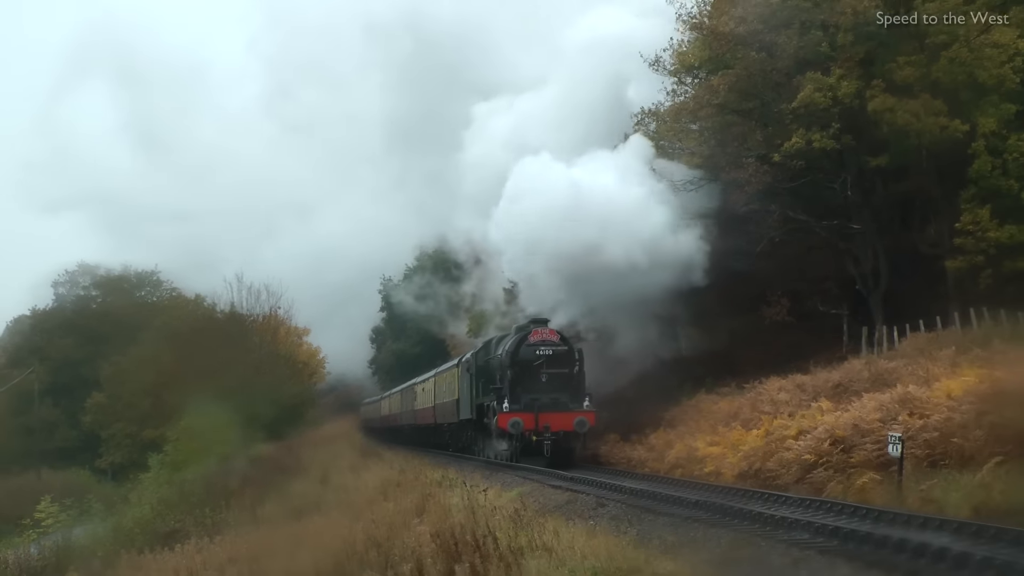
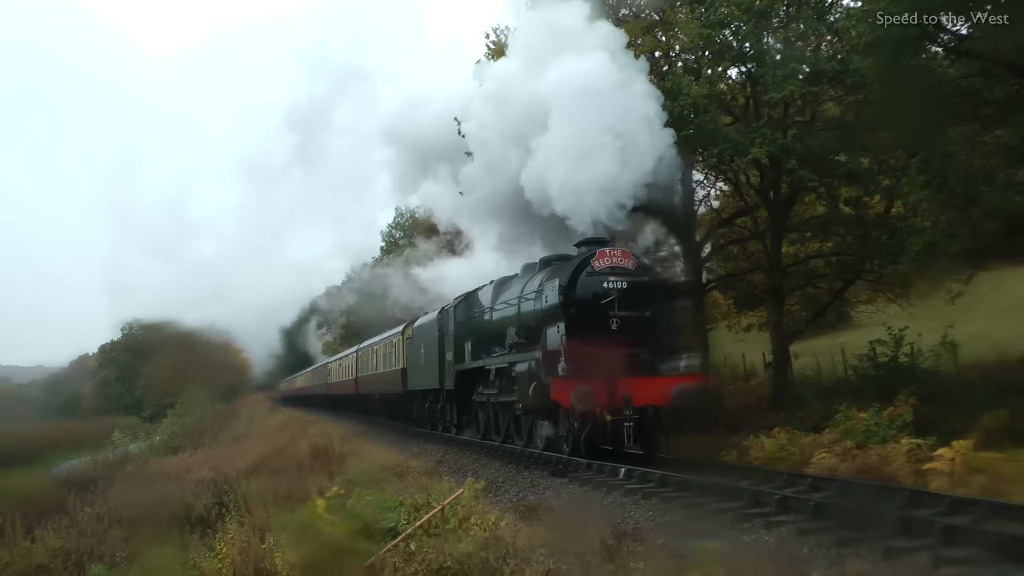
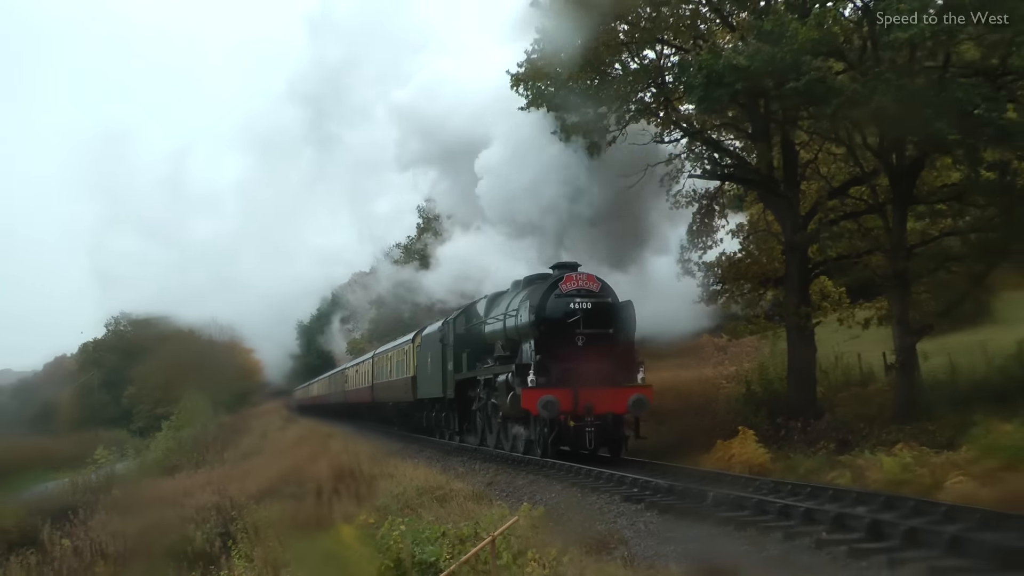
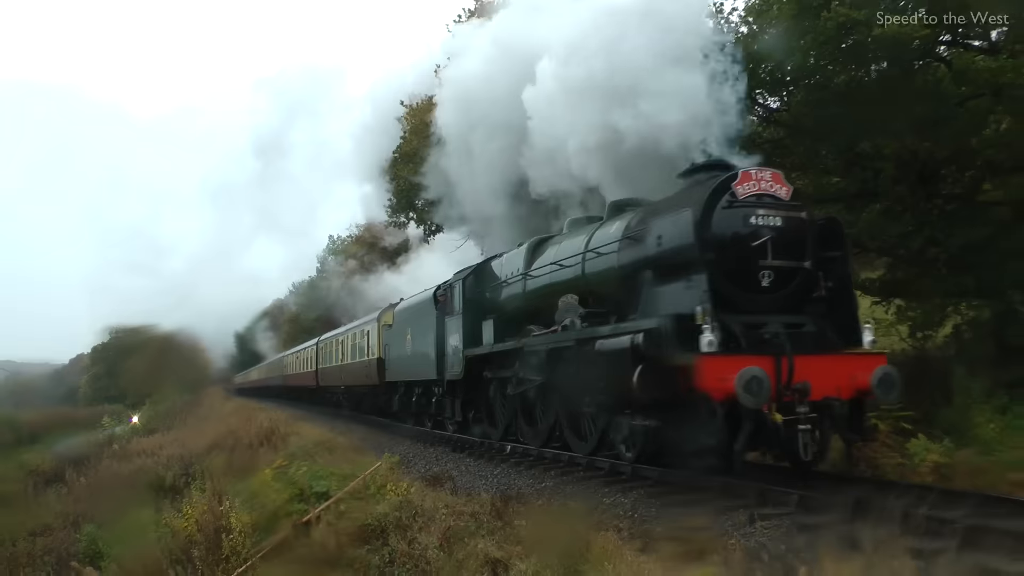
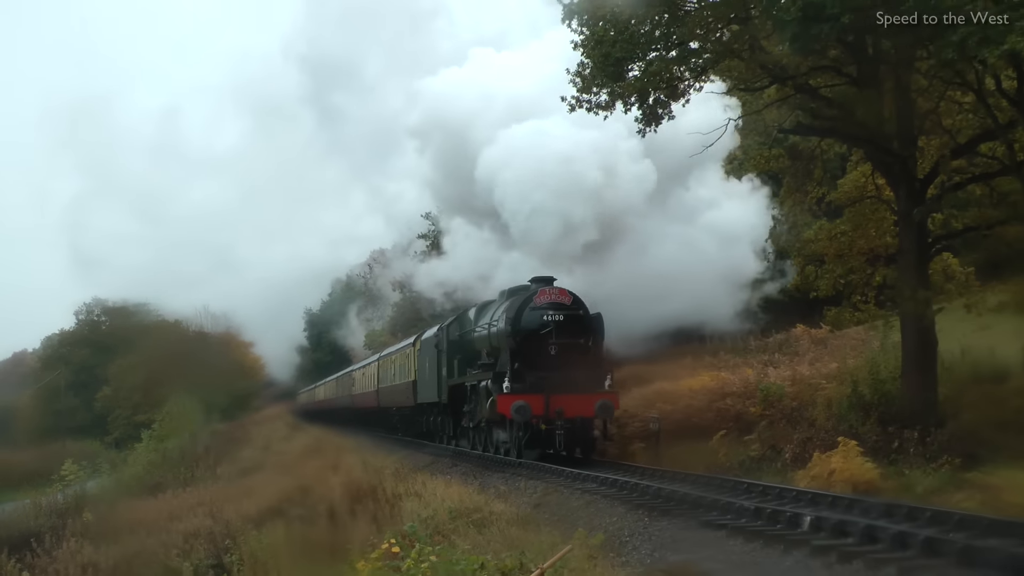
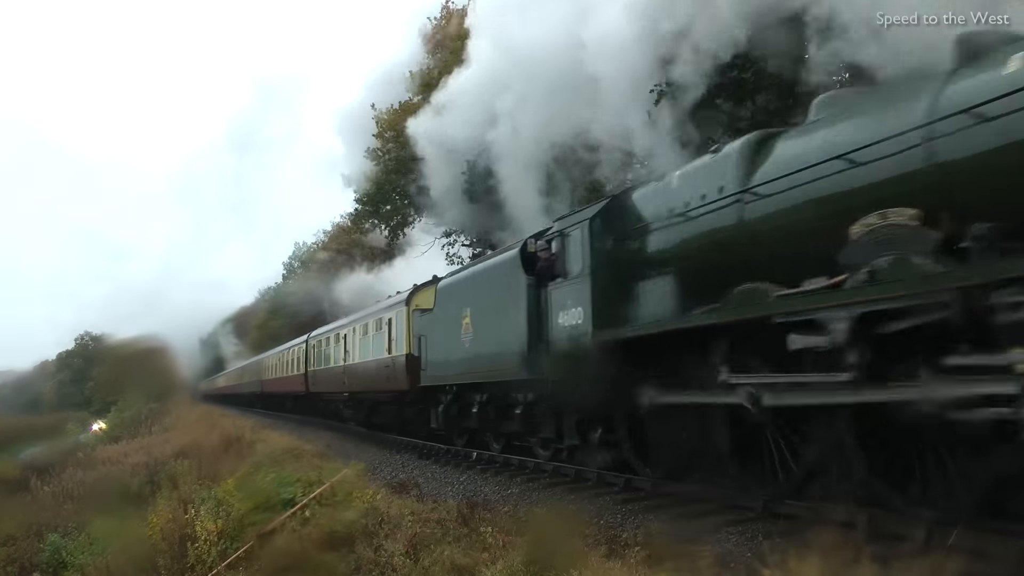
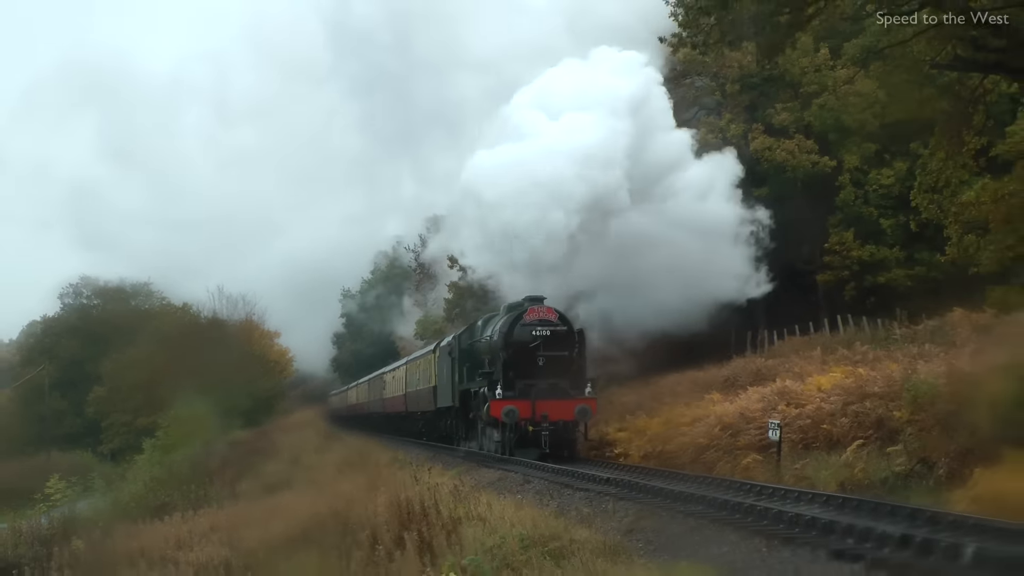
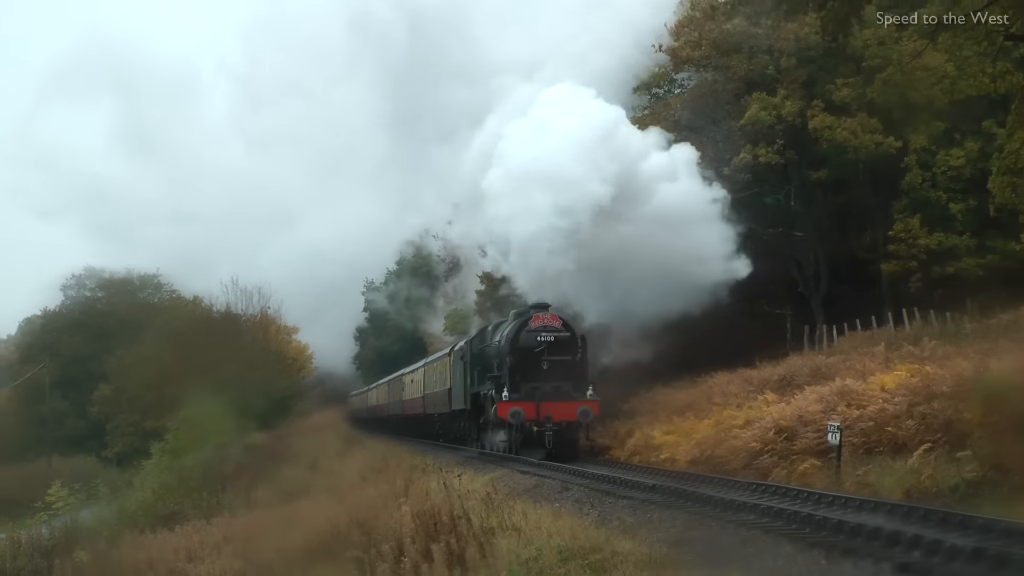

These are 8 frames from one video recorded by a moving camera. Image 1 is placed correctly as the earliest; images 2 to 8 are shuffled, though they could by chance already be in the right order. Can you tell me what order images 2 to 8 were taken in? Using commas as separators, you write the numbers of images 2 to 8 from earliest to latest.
8, 7, 5, 3, 2, 4, 6
